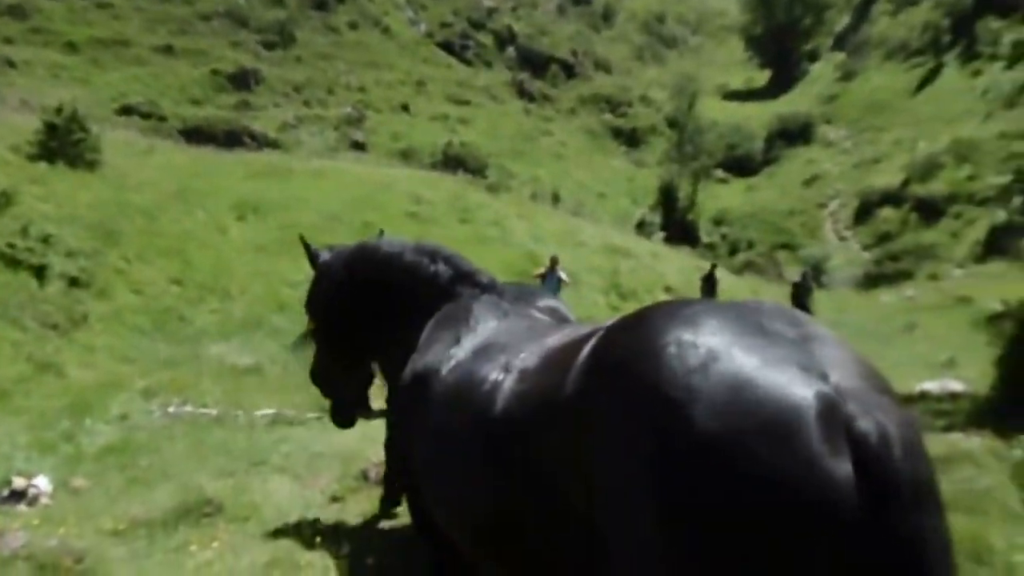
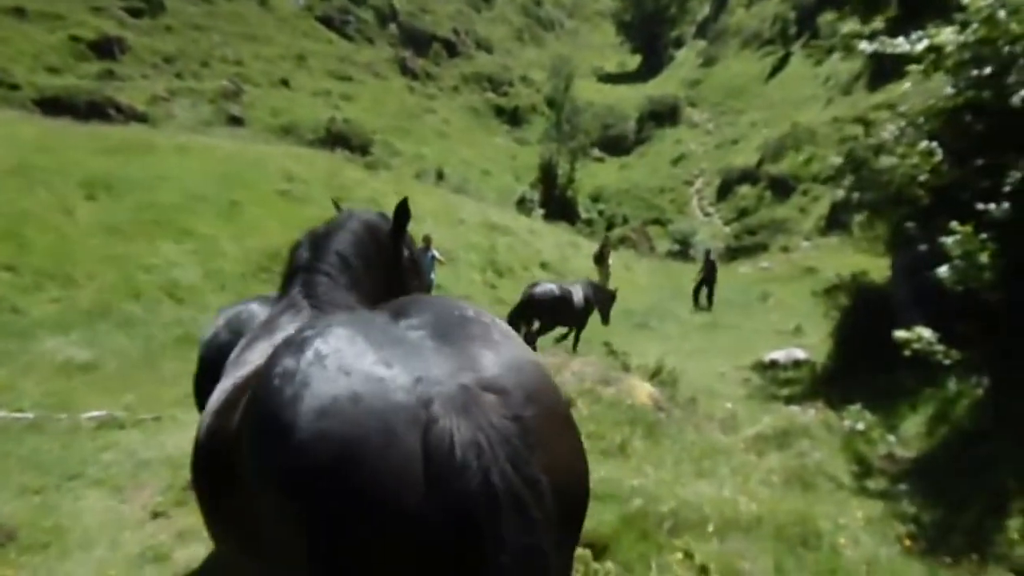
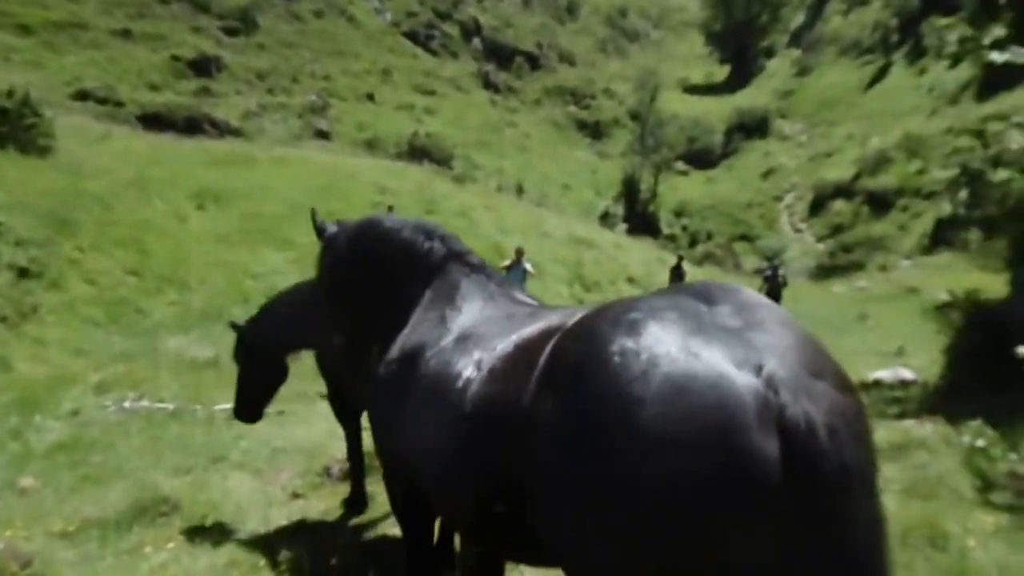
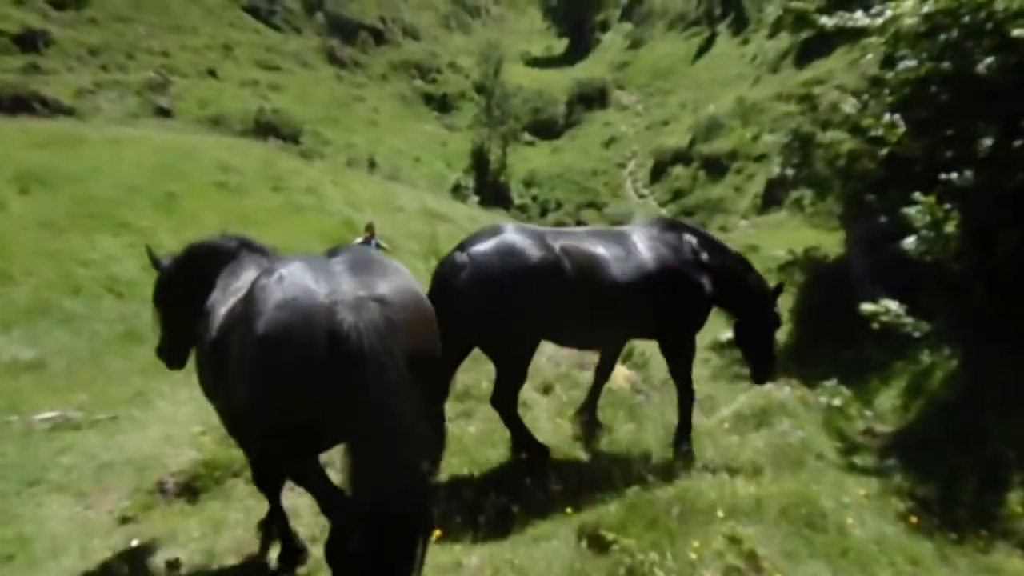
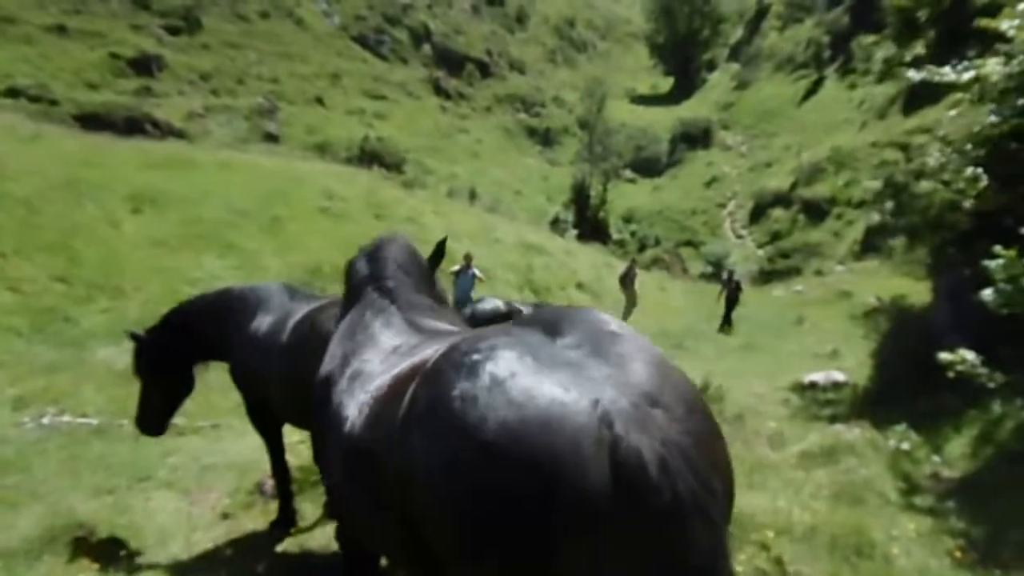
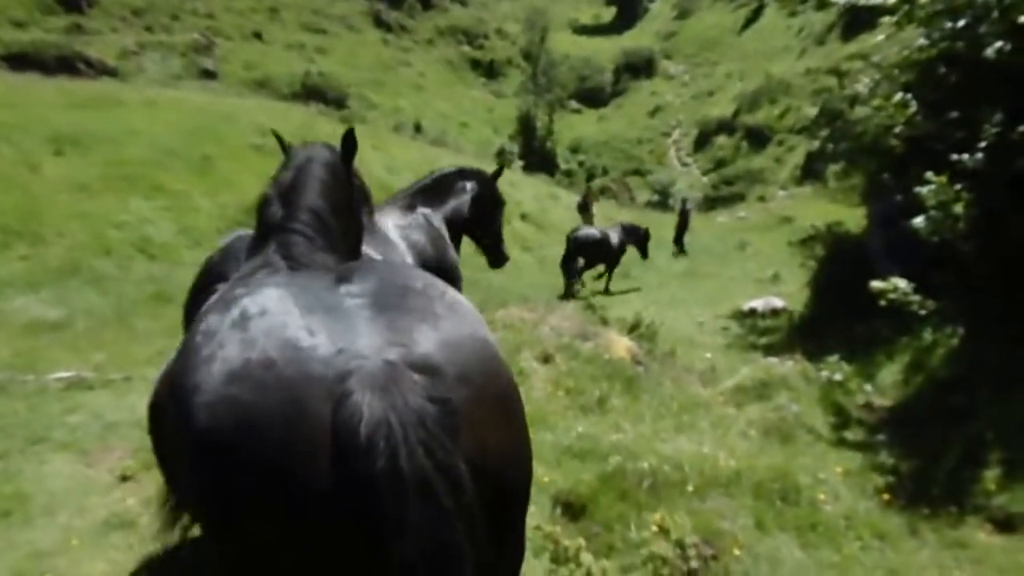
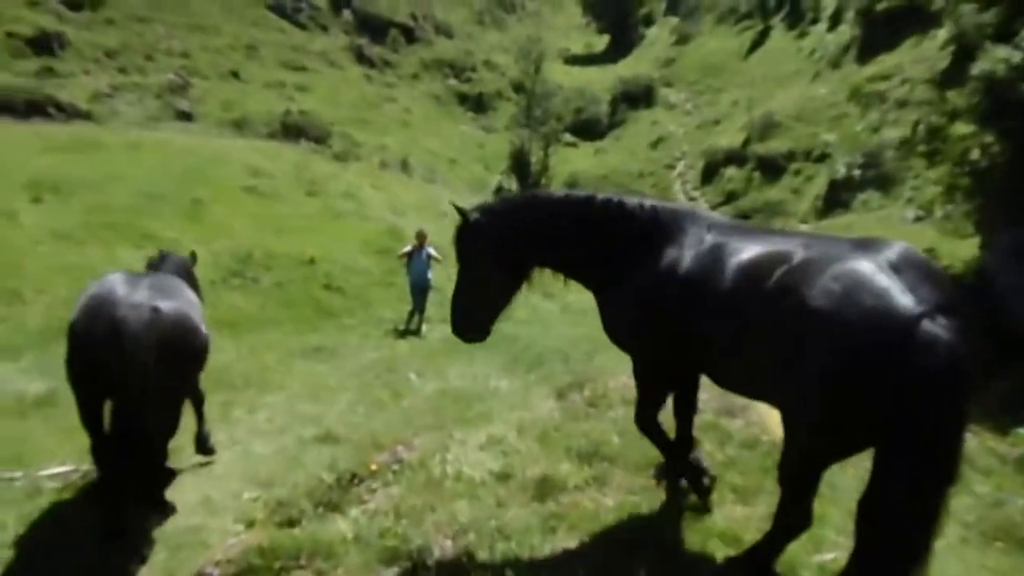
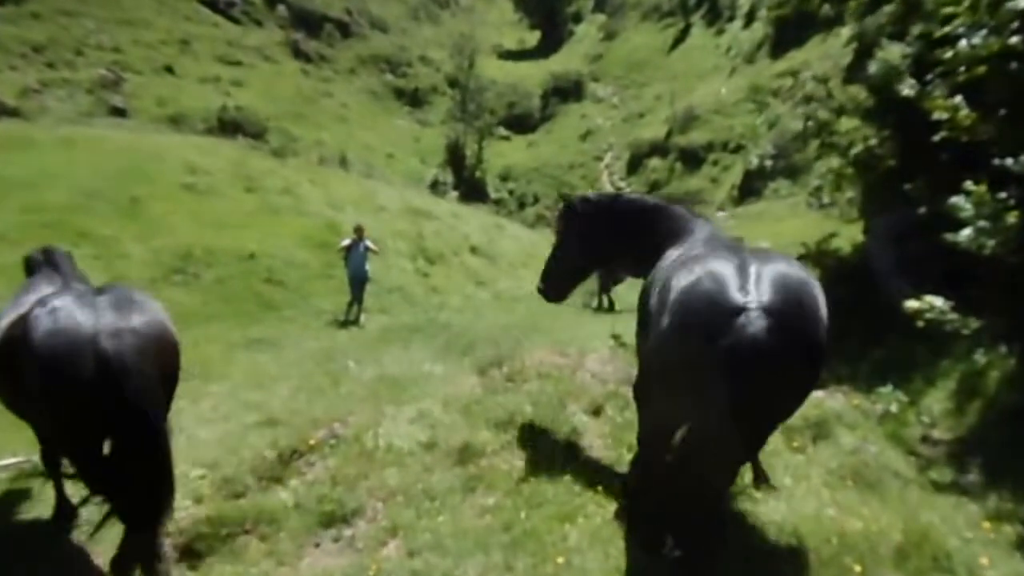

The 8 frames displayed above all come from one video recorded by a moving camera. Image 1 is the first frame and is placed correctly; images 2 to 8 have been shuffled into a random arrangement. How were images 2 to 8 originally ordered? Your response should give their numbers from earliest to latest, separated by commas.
3, 5, 2, 6, 4, 8, 7
